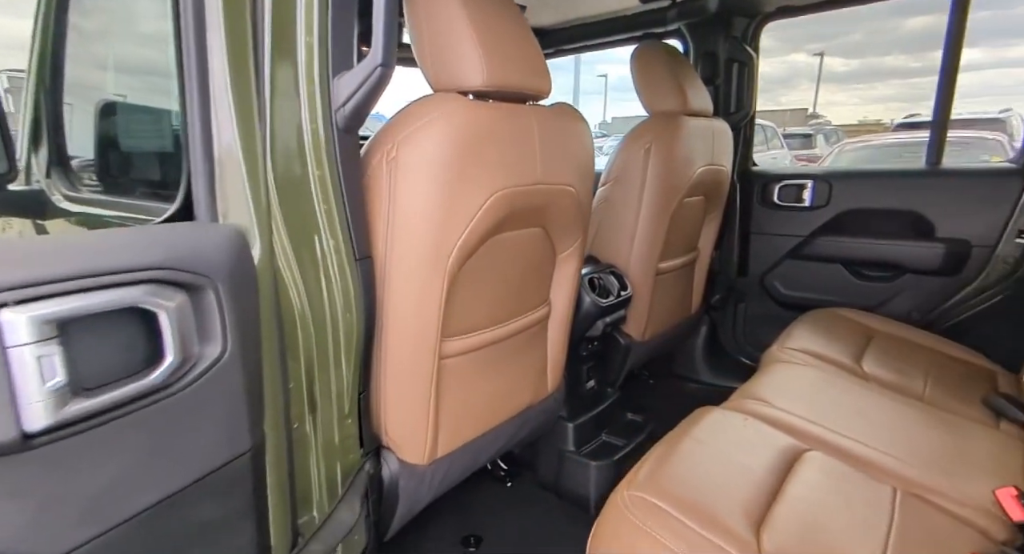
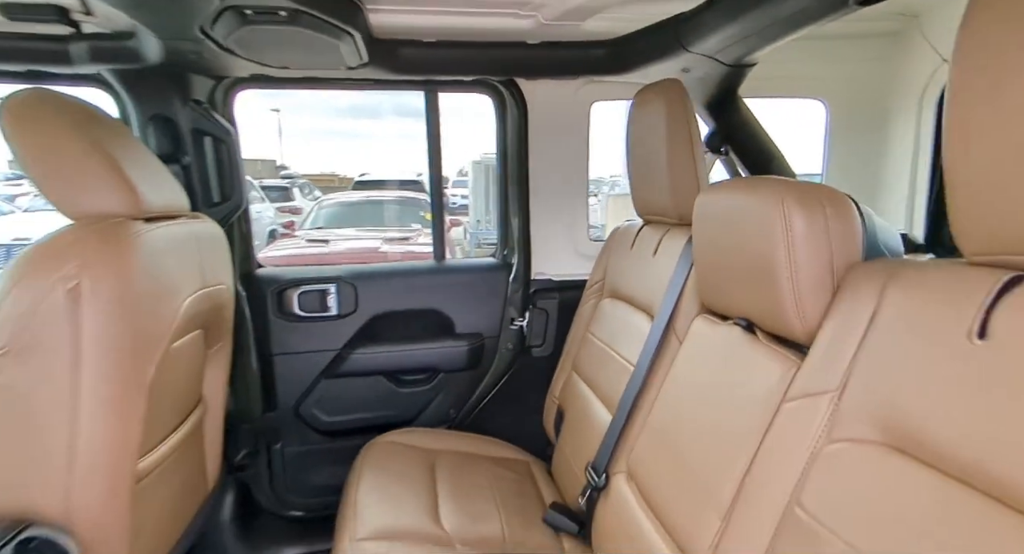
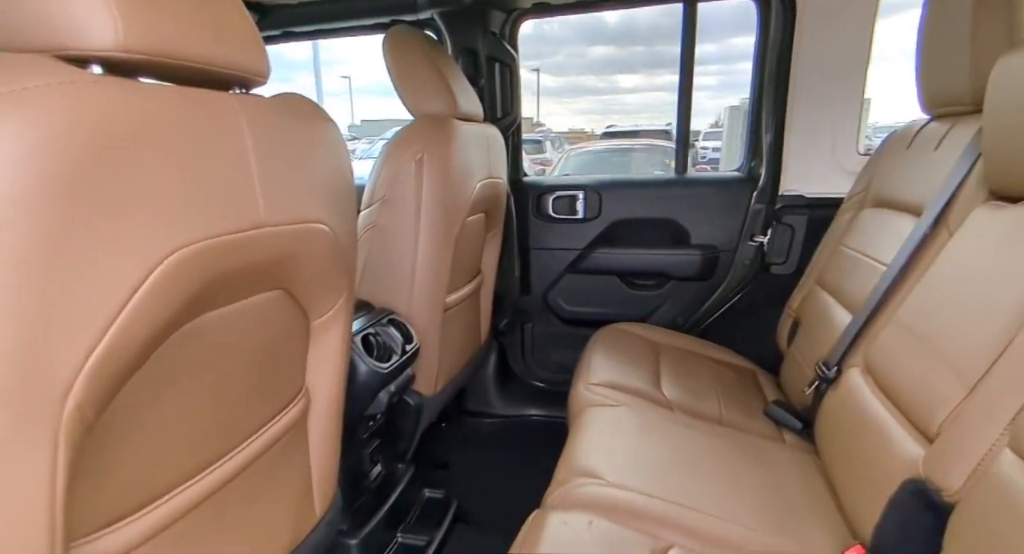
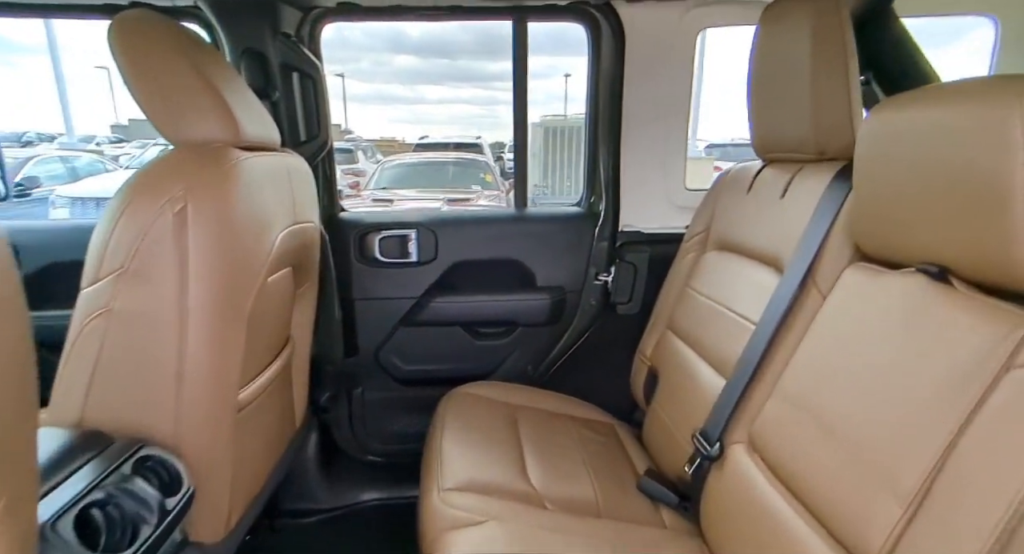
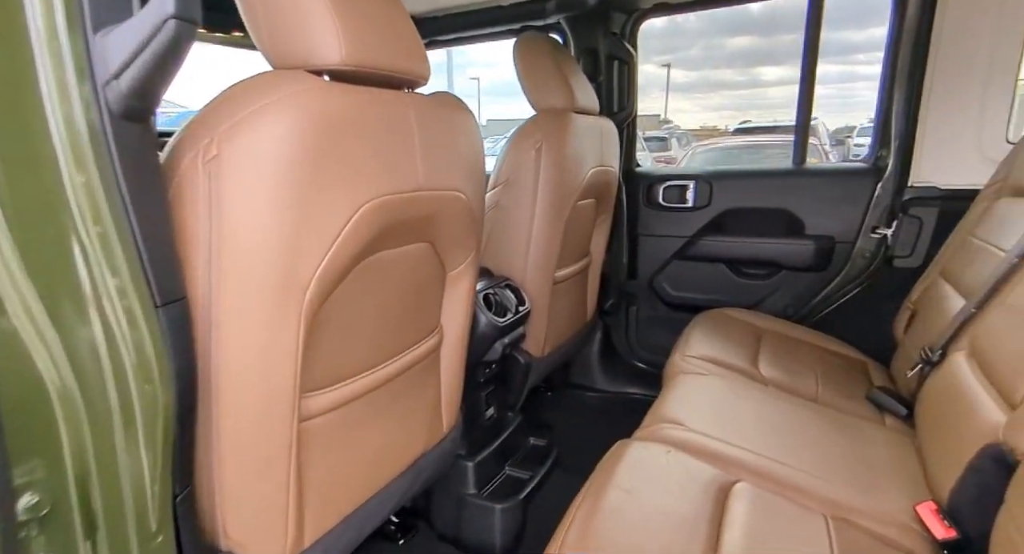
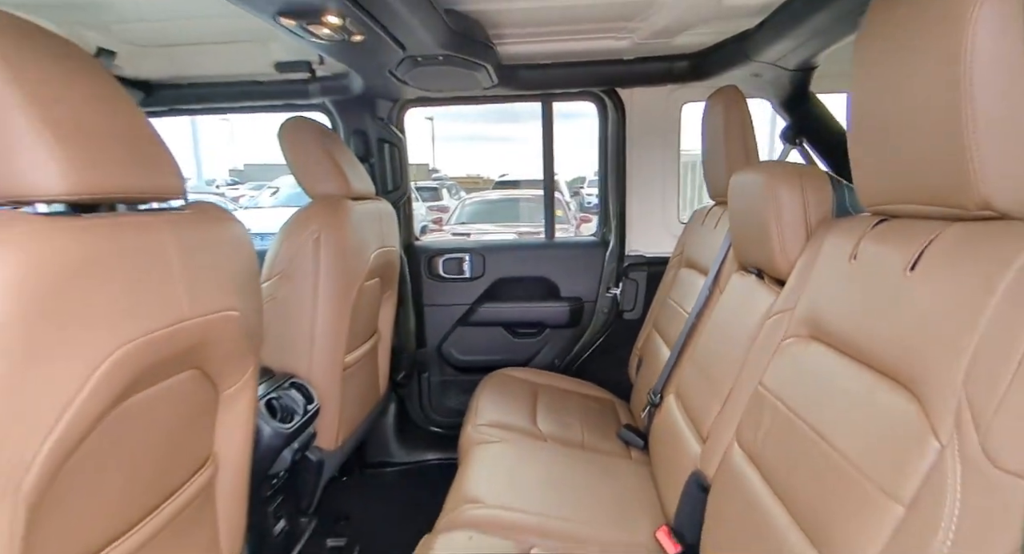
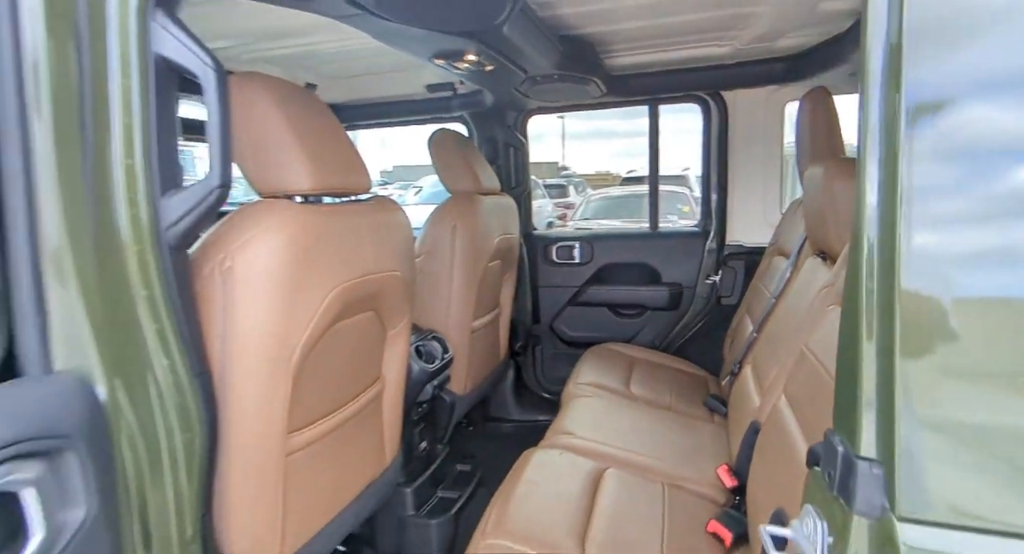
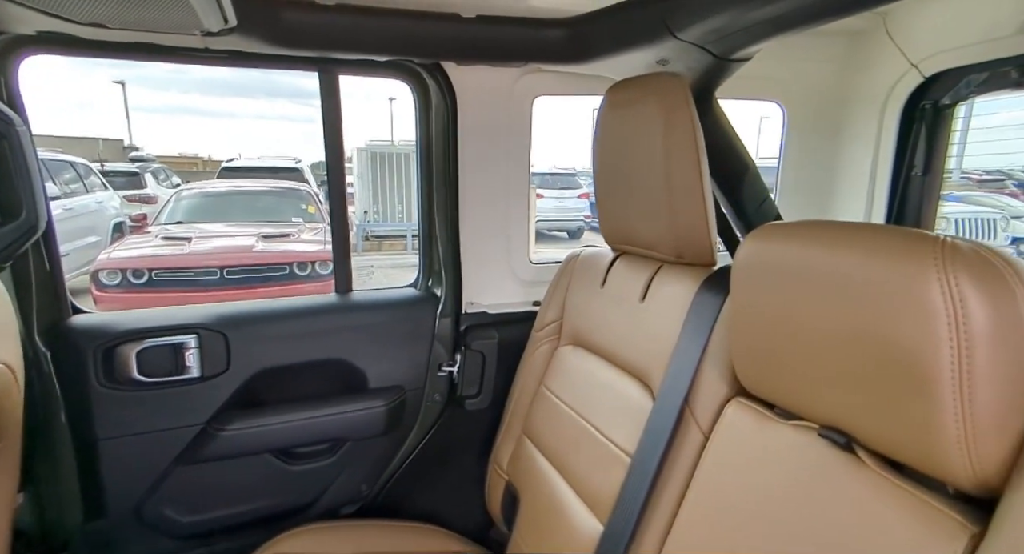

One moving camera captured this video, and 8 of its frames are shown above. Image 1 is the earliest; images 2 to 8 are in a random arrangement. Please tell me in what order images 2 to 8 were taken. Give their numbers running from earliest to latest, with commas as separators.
5, 3, 4, 8, 2, 6, 7
